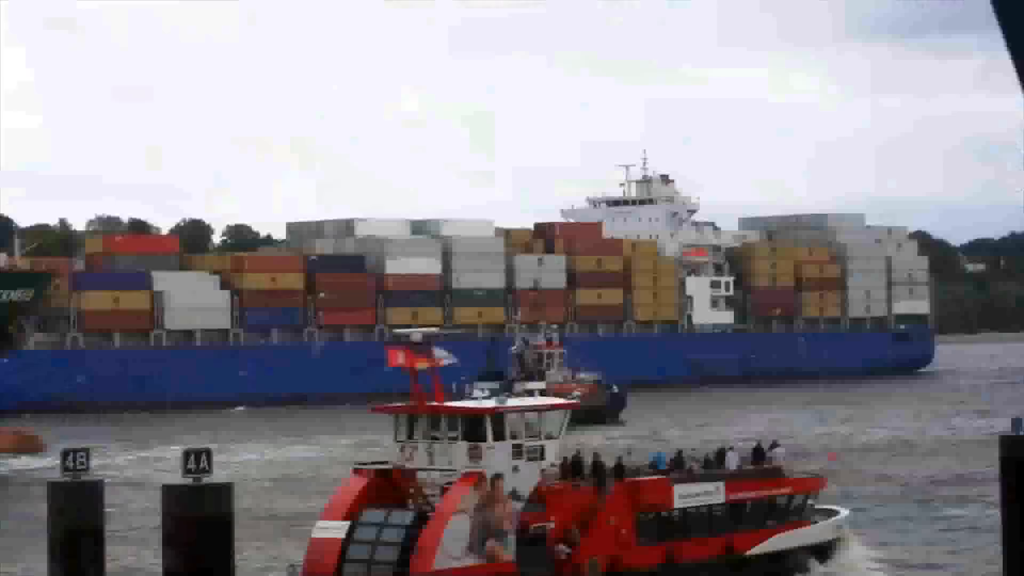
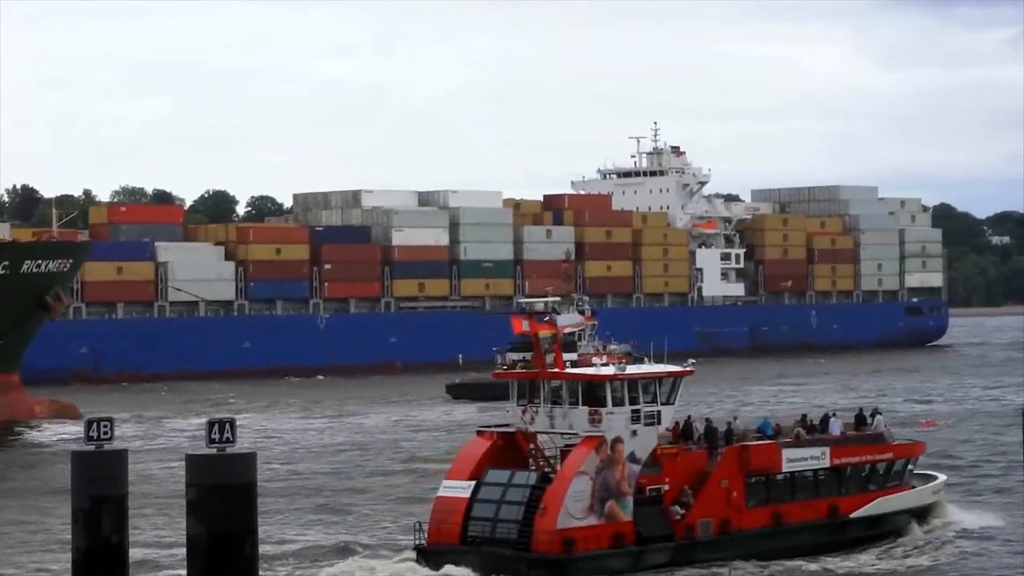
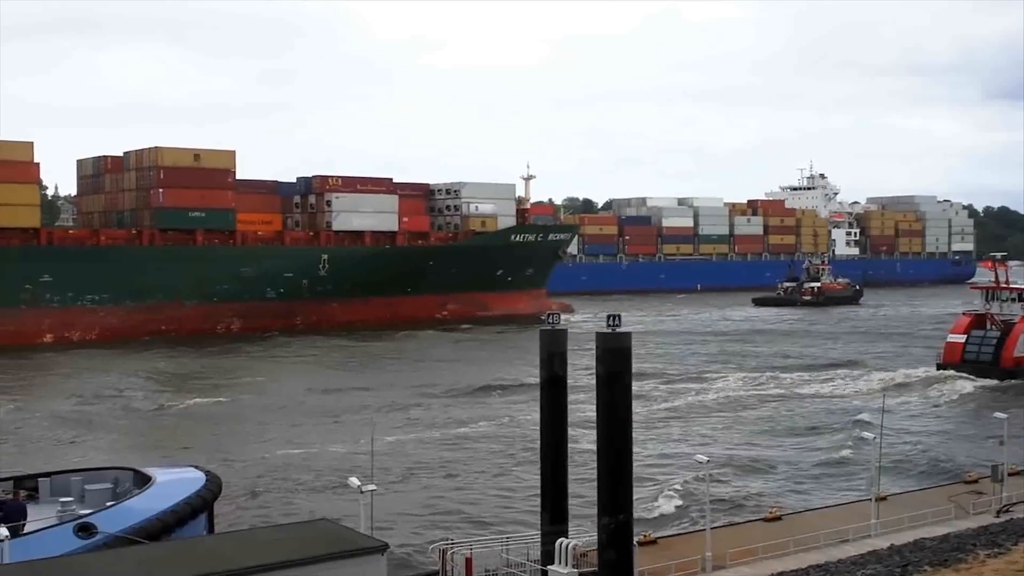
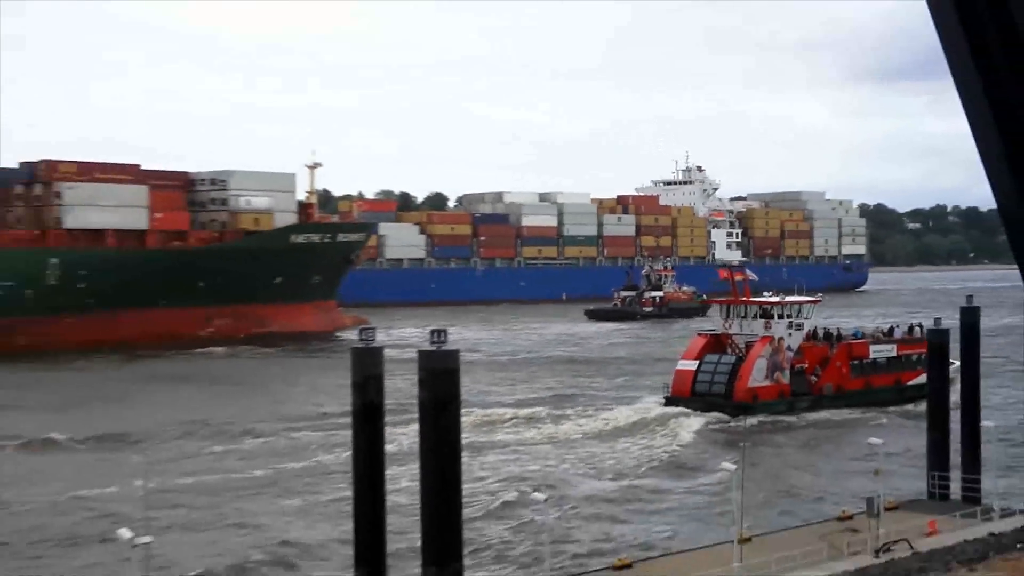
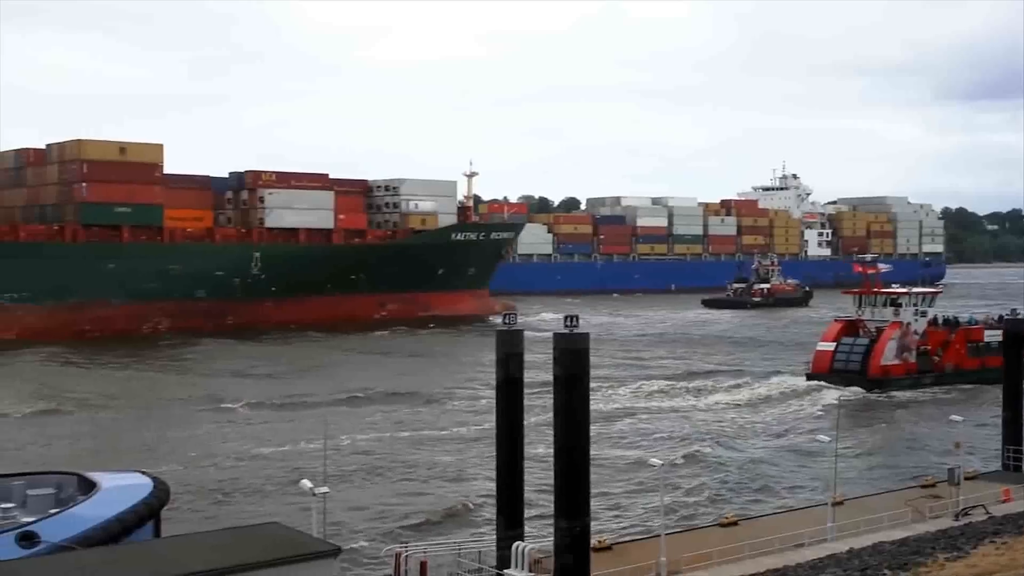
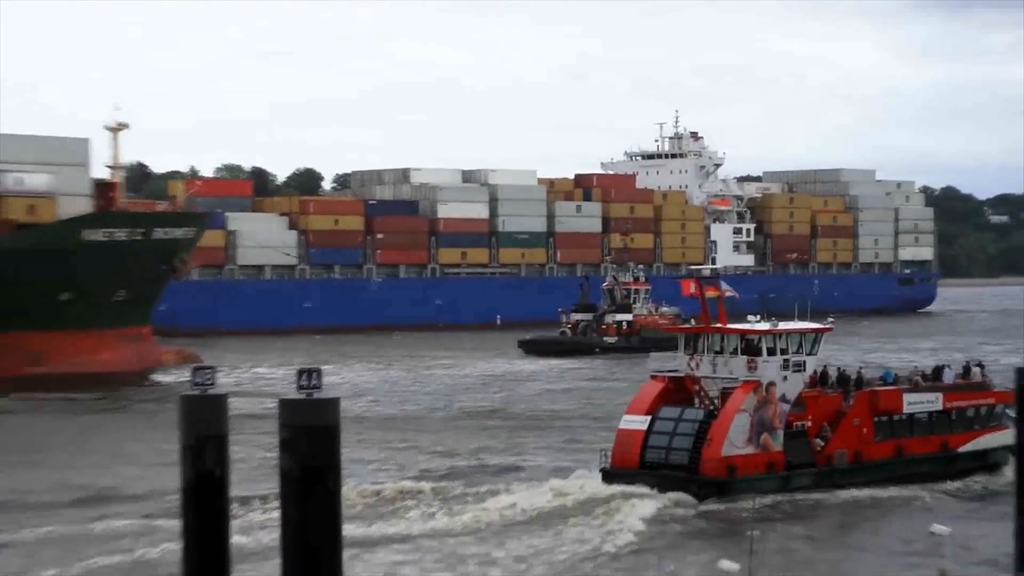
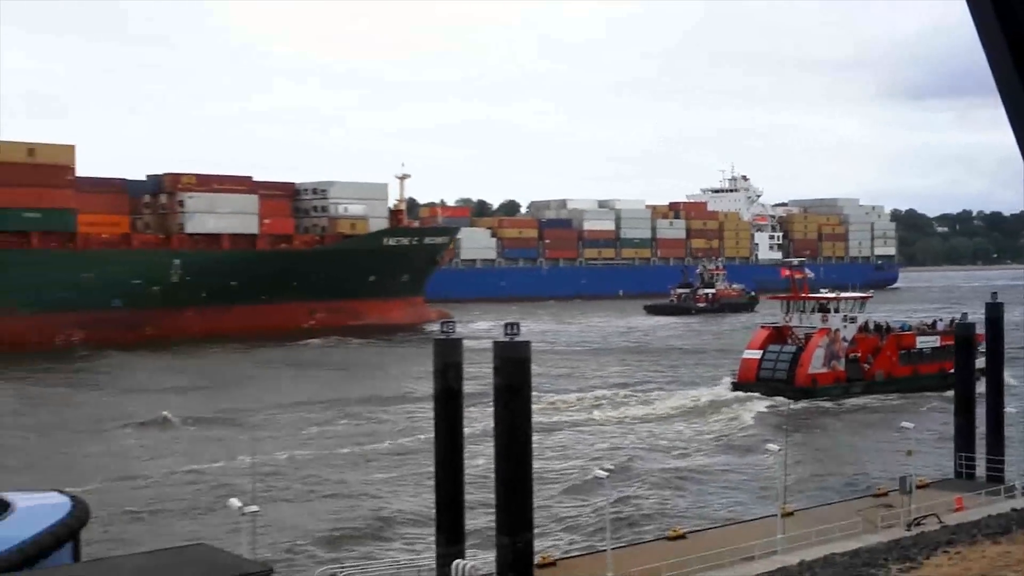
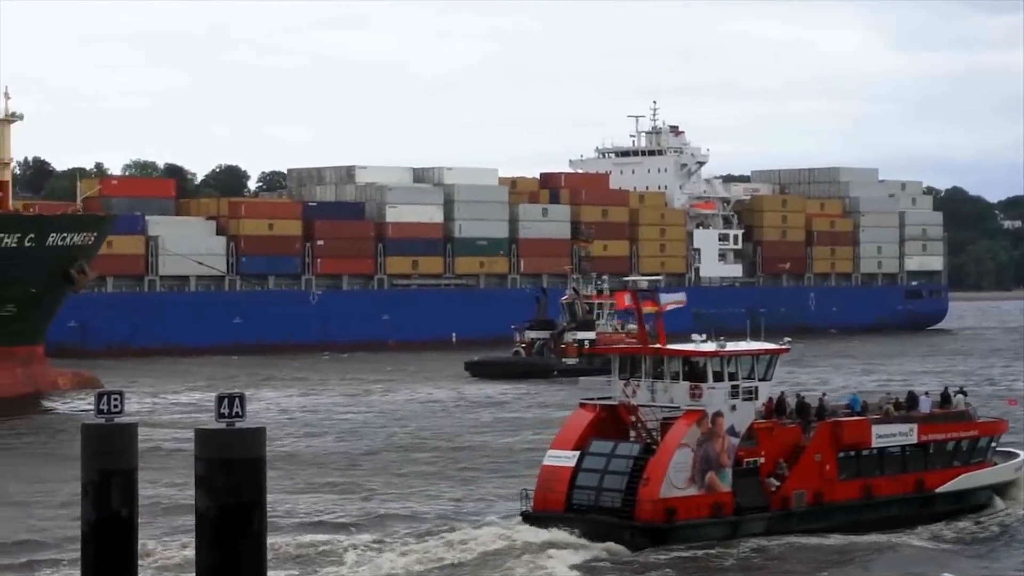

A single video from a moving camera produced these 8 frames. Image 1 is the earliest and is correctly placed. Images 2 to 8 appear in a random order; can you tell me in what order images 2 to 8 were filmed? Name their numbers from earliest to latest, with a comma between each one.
2, 8, 6, 4, 7, 5, 3
